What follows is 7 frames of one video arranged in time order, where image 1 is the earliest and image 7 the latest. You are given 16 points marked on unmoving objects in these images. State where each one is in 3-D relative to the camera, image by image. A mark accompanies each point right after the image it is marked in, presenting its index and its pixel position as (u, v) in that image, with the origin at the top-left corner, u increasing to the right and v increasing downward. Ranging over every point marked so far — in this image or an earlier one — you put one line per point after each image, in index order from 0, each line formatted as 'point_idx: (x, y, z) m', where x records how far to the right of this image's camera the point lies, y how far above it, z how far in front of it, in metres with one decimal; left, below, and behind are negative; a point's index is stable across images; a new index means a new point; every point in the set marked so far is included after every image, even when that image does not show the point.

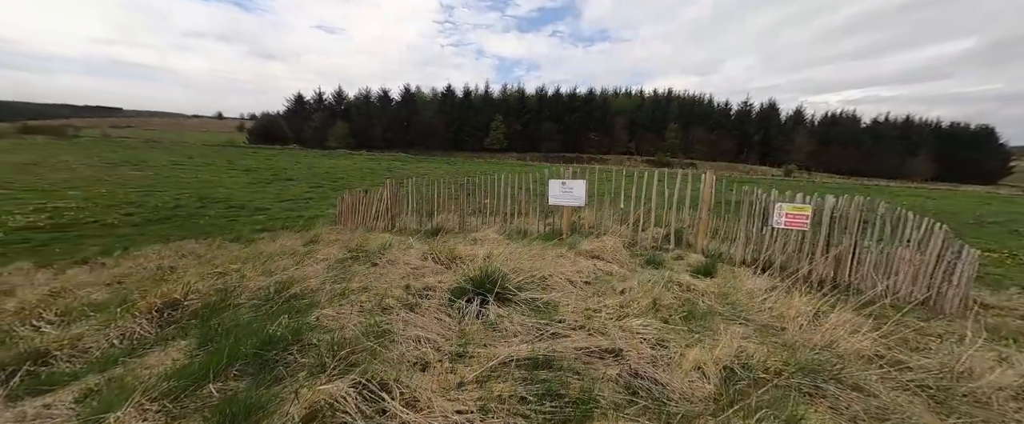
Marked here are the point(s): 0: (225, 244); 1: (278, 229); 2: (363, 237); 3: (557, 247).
0: (-8.0, -0.8, +9.8) m
1: (-8.2, -0.6, +12.3) m
2: (-2.2, -0.4, +5.3) m
3: (+0.5, -0.5, +4.4) m
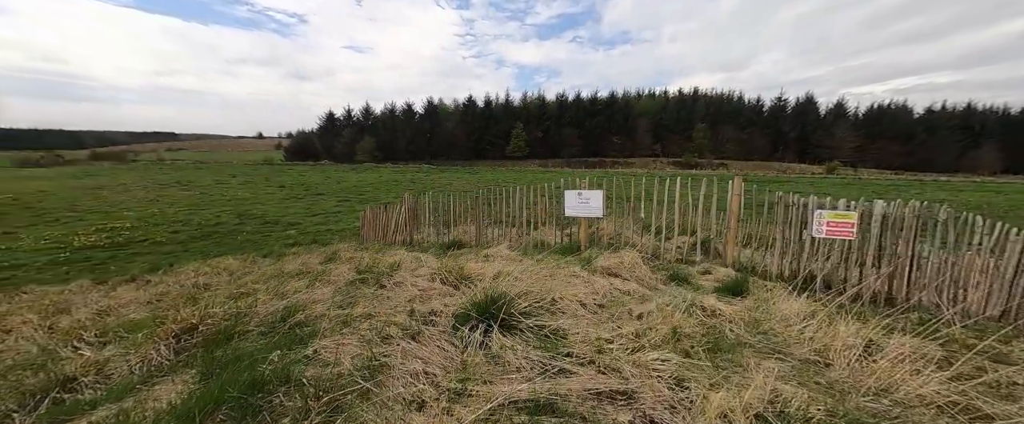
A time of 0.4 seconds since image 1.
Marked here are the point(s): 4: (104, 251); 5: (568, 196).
0: (-7.4, -1.4, +10.2) m
1: (-7.4, -1.1, +12.7) m
2: (-2.0, -0.7, +5.3) m
3: (+0.7, -0.6, +4.2) m
4: (-14.4, -1.0, +12.4) m
5: (+1.0, +0.3, +6.5) m
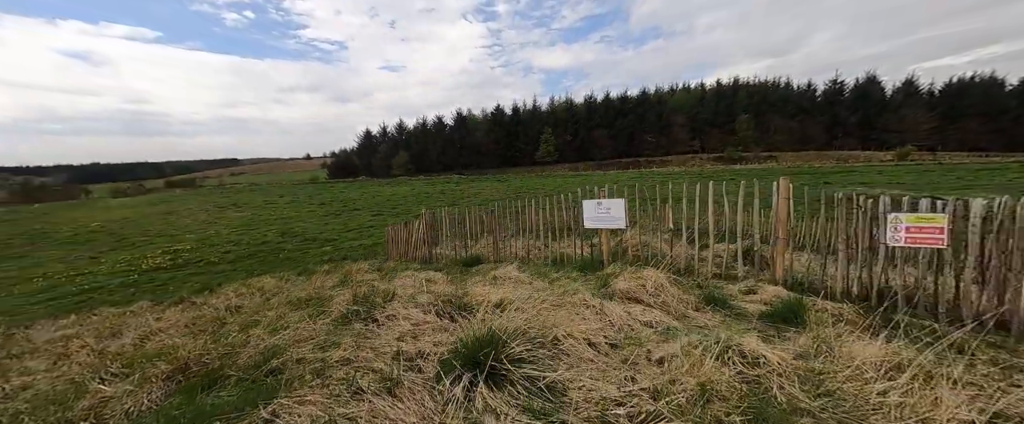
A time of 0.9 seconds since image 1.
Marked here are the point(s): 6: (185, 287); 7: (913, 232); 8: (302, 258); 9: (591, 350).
0: (-6.6, -2.0, +10.5) m
1: (-6.3, -1.8, +13.0) m
2: (-1.8, -1.0, +5.0) m
3: (+0.8, -0.8, +3.7) m
4: (-13.4, -2.0, +13.4) m
5: (+1.3, +0.1, +6.0) m
6: (-10.1, -2.3, +10.9) m
7: (+4.4, -0.2, +3.9) m
8: (-8.4, -1.8, +14.0) m
9: (+0.6, -1.0, +2.5) m
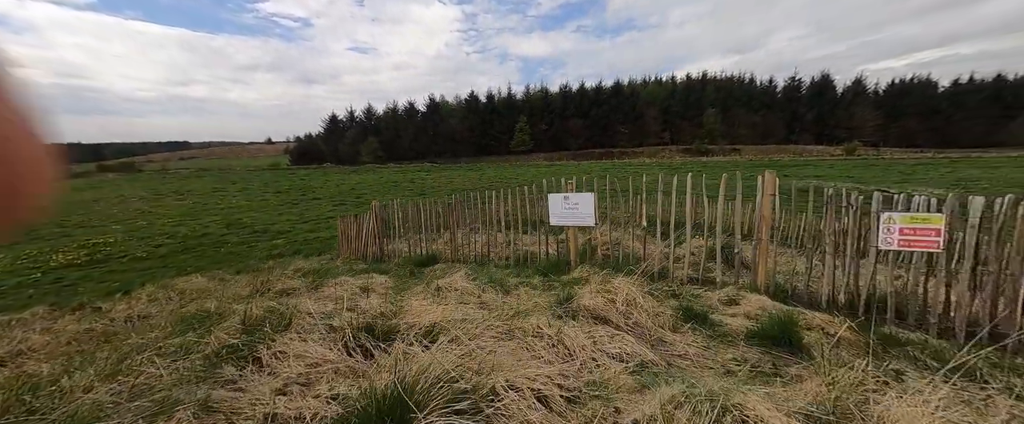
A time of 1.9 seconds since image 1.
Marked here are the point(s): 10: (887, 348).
0: (-7.6, -1.7, +9.3) m
1: (-7.5, -1.5, +11.8) m
2: (-2.4, -0.9, +4.2) m
3: (+0.3, -0.8, +3.1) m
4: (-14.6, -1.6, +11.7) m
5: (+0.6, +0.2, +5.3) m
6: (-11.1, -2.0, +9.4) m
7: (+3.9, -0.2, +3.5) m
8: (-9.6, -1.5, +12.7) m
9: (+0.1, -1.0, +1.8) m
10: (+3.2, -1.2, +3.0) m
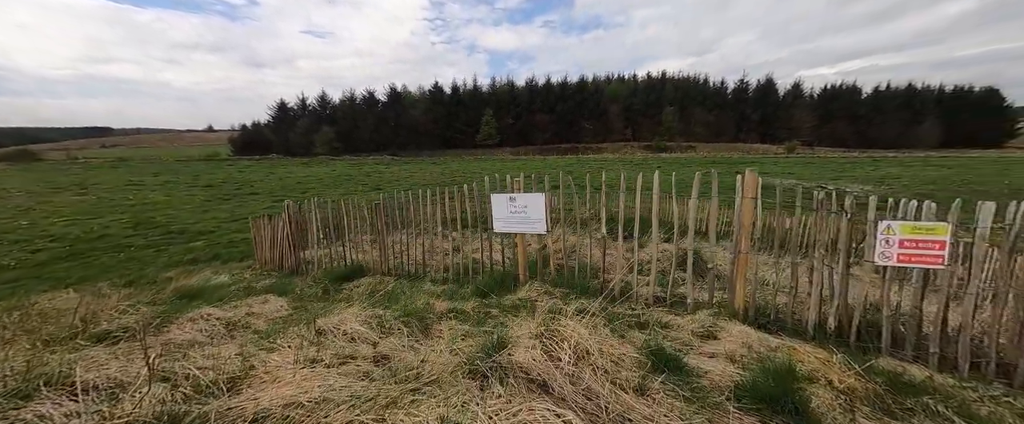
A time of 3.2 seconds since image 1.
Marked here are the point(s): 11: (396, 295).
0: (-8.7, -1.7, +7.6) m
1: (-8.9, -1.4, +10.1) m
2: (-3.1, -1.0, +3.0) m
3: (-0.3, -0.9, +2.1) m
4: (-15.9, -1.6, +9.3) m
5: (-0.2, +0.1, +4.4) m
6: (-12.2, -2.0, +7.4) m
7: (+3.2, -0.3, +2.9) m
8: (-11.1, -1.4, +10.8) m
9: (-0.3, -1.1, +0.8) m
10: (+2.6, -1.3, +2.3) m
11: (-1.4, -1.0, +4.2) m
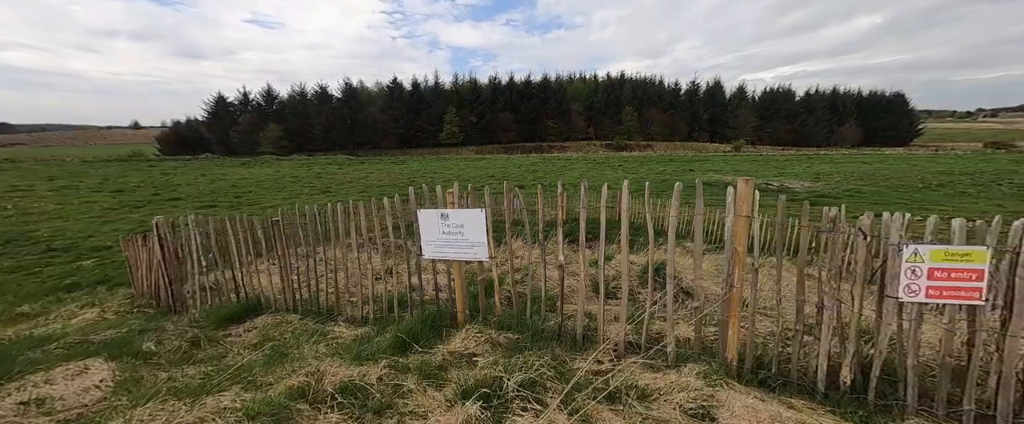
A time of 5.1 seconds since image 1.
0: (-9.6, -2.1, +5.7) m
1: (-10.0, -1.8, +8.2) m
2: (-3.5, -1.3, +1.7) m
3: (-0.7, -1.1, +1.1) m
4: (-17.0, -2.0, +6.7) m
5: (-0.8, -0.1, +3.4) m
6: (-13.1, -2.5, +5.2) m
7: (+2.7, -0.4, +2.3) m
8: (-12.3, -1.8, +8.7) m
9: (-0.6, -1.3, -0.2) m
10: (+2.2, -1.4, +1.6) m
11: (-2.0, -1.2, +3.1) m
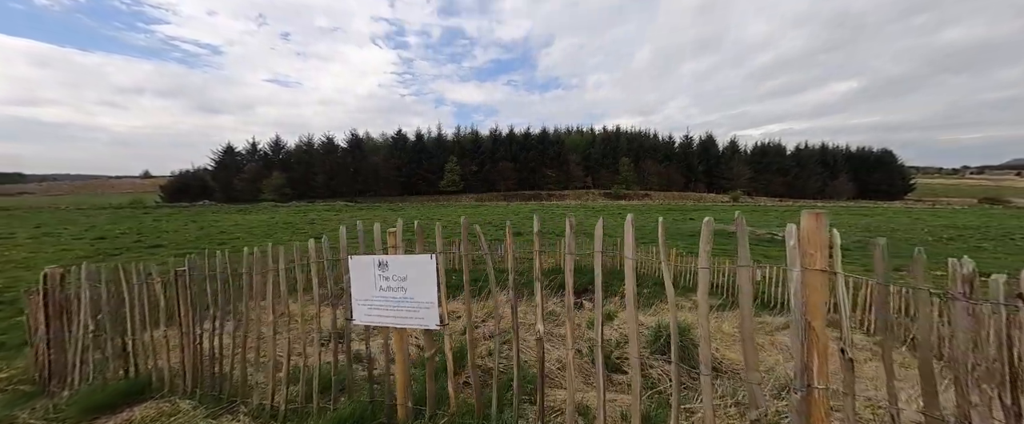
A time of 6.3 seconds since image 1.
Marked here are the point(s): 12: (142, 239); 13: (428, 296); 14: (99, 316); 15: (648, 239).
0: (-9.9, -2.7, +4.6) m
1: (-10.3, -2.8, +7.0) m
2: (-3.8, -1.4, +0.7) m
3: (-1.0, -1.1, +0.1) m
4: (-17.2, -2.8, +5.6) m
5: (-1.1, -0.4, +2.5) m
6: (-13.3, -3.0, +4.0) m
7: (+2.5, -0.6, +1.3) m
8: (-12.5, -2.9, +7.5) m
9: (-0.9, -1.2, -1.2) m
10: (+1.9, -1.5, +0.5) m
11: (-2.3, -1.5, +2.0) m
12: (-20.2, -1.5, +19.1) m
13: (-0.5, -0.5, +2.2) m
14: (-4.0, -1.0, +3.7) m
15: (+5.6, -1.0, +14.2) m
